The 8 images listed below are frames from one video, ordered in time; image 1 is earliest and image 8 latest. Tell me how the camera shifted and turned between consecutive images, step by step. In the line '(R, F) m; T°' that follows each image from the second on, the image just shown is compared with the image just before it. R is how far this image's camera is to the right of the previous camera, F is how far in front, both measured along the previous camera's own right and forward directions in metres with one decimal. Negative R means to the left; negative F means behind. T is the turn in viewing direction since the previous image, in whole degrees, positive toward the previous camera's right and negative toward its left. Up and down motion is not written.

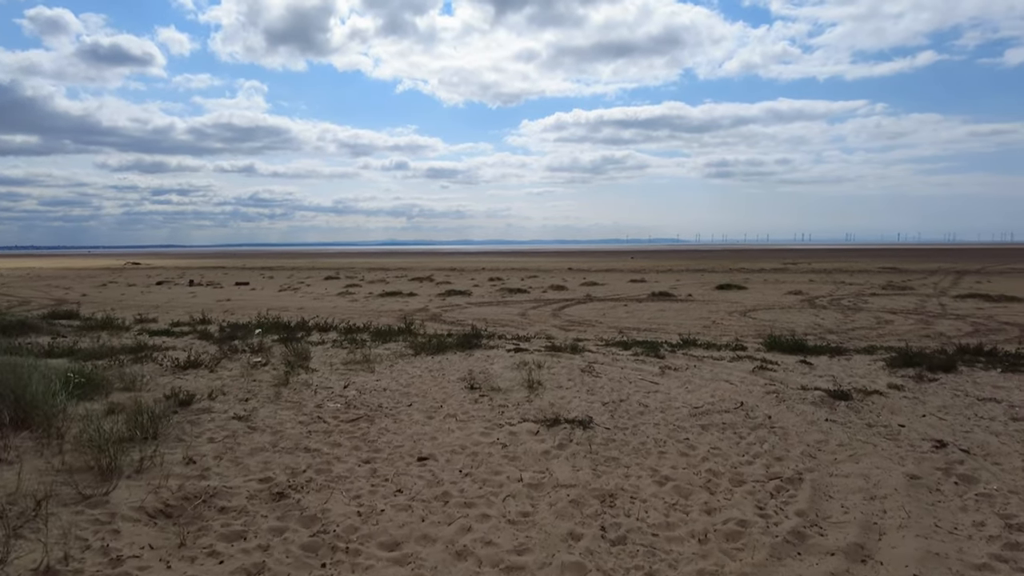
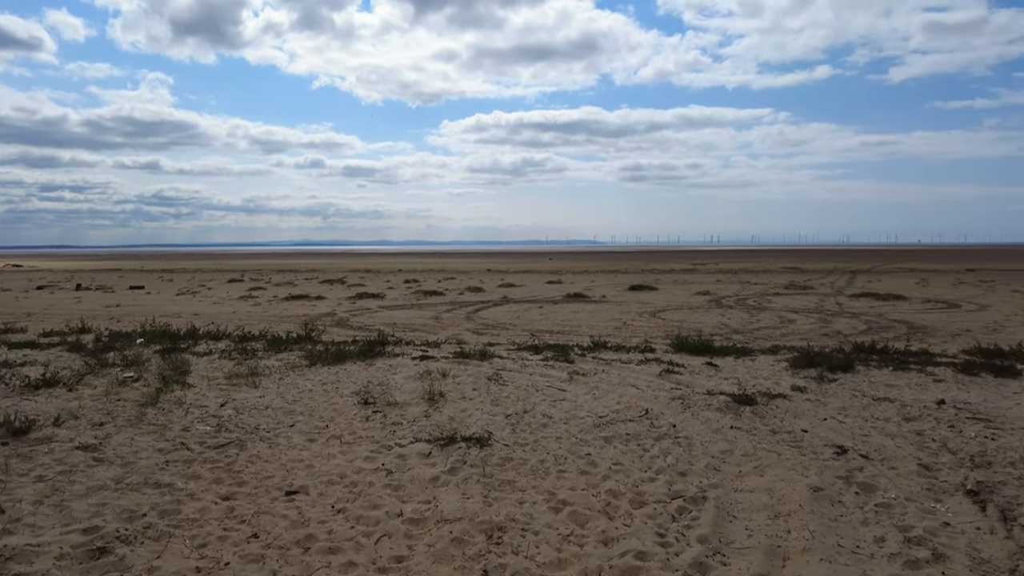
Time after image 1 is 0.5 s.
(+0.3, +0.5) m; +7°
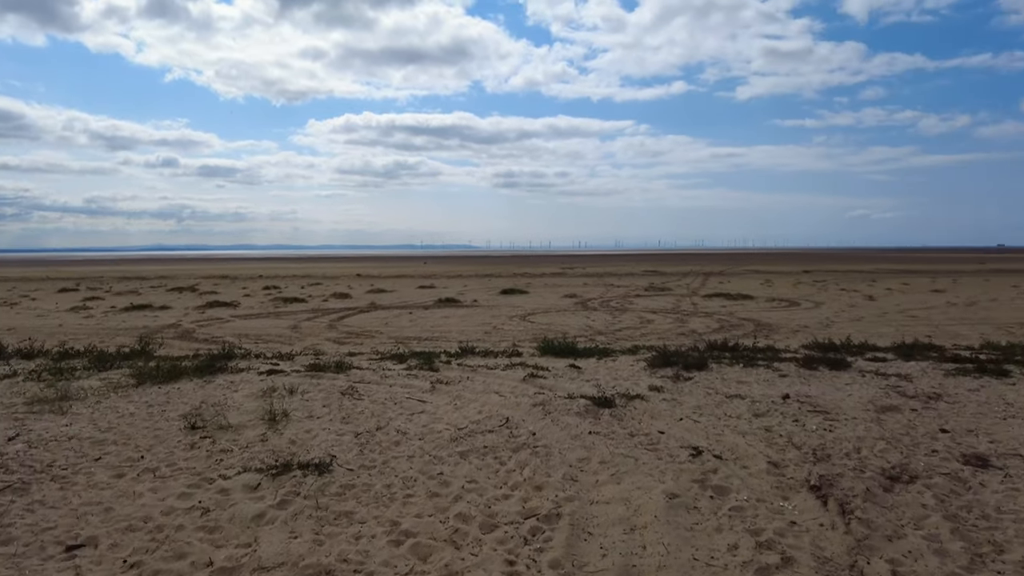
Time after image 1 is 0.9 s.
(+0.3, +0.4) m; +11°
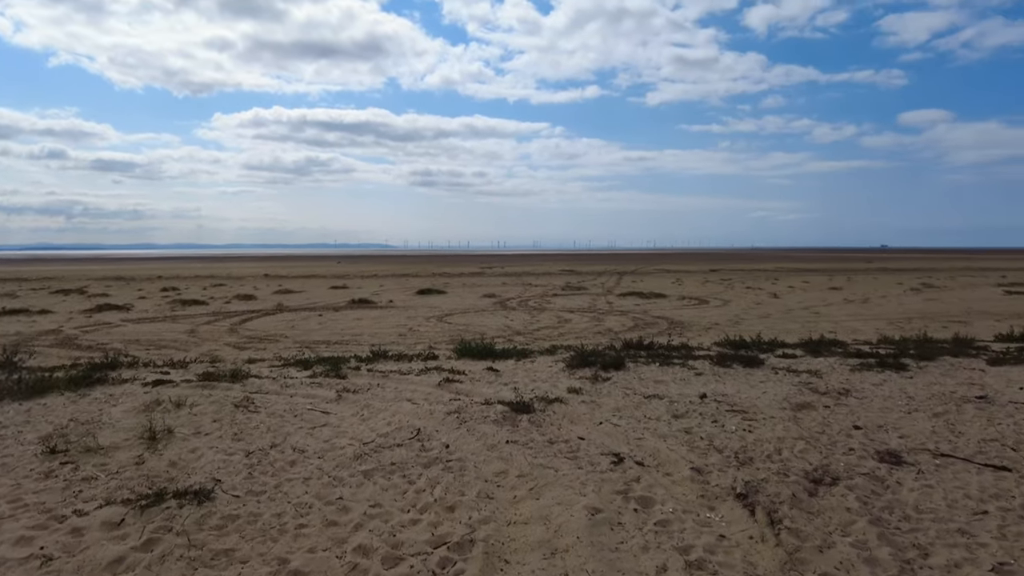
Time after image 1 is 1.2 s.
(+0.1, +0.5) m; +7°
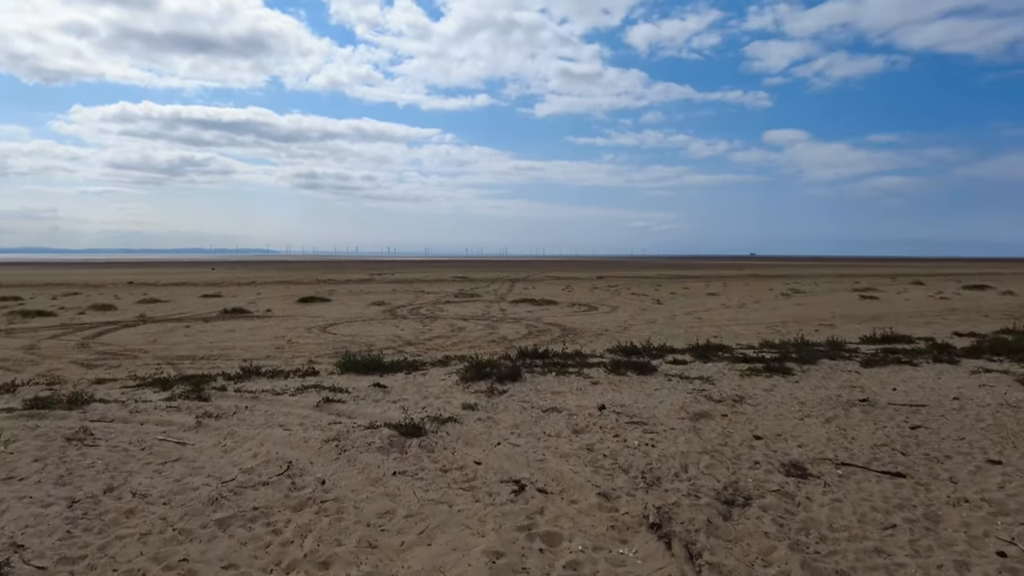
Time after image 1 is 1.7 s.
(0.0, +0.6) m; +9°
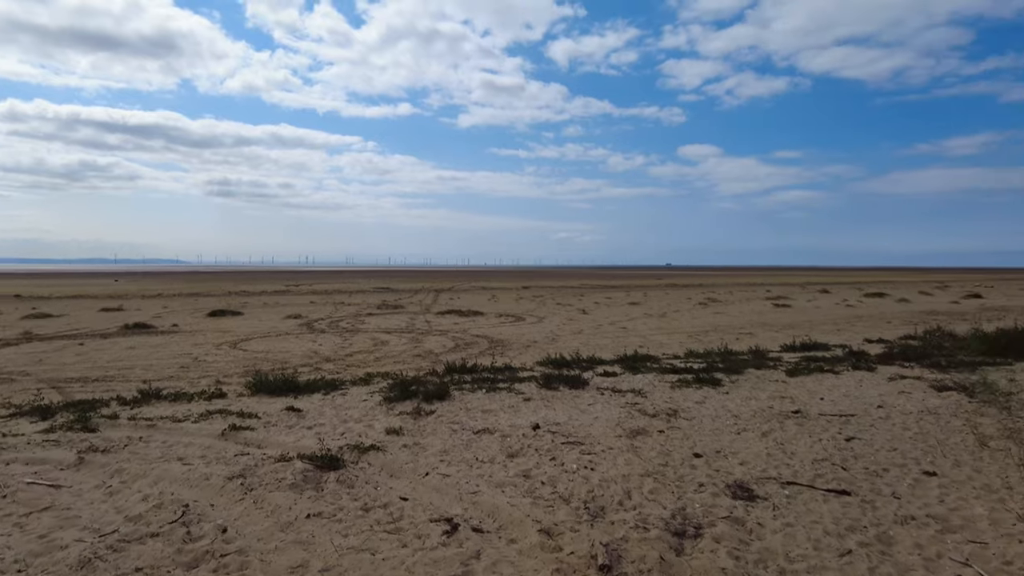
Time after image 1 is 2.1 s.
(0.0, +0.5) m; +7°
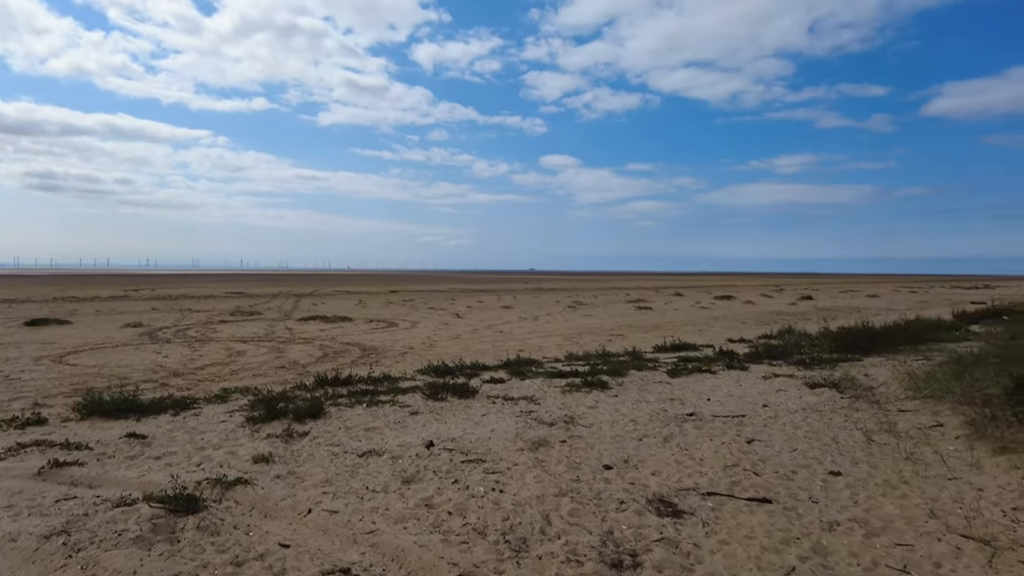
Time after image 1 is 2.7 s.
(-0.3, +0.7) m; +12°
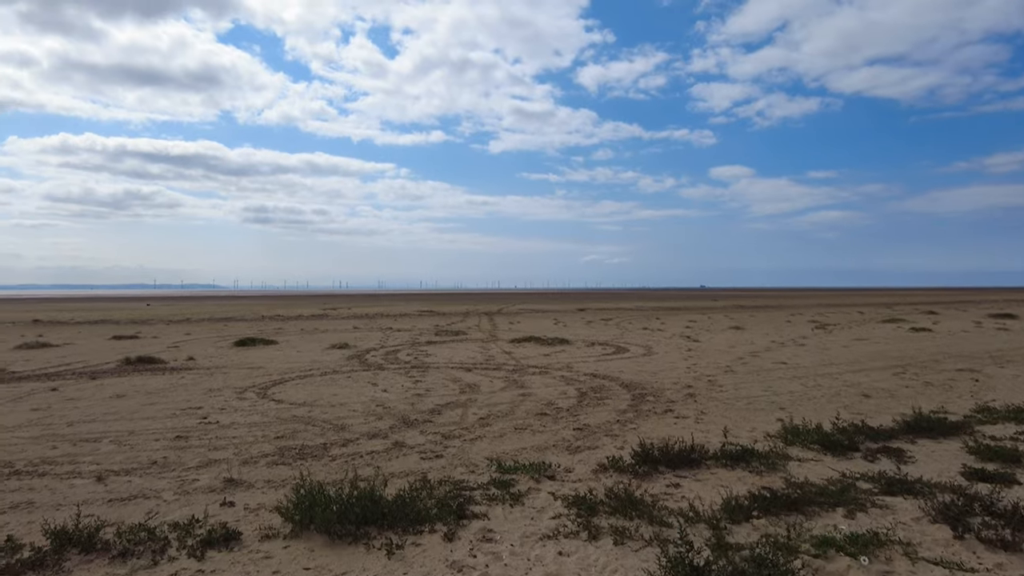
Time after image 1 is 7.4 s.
(-3.2, +4.8) m; -14°
